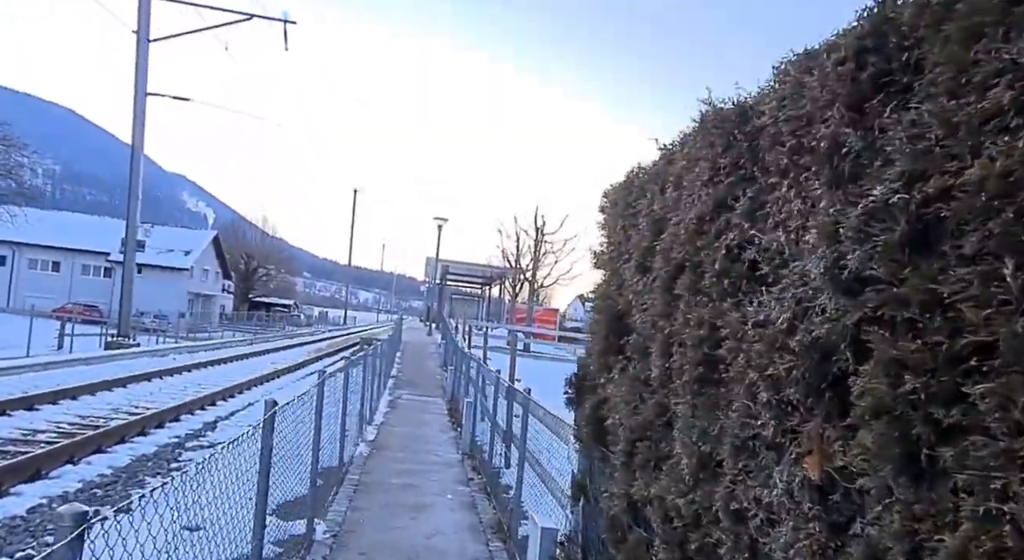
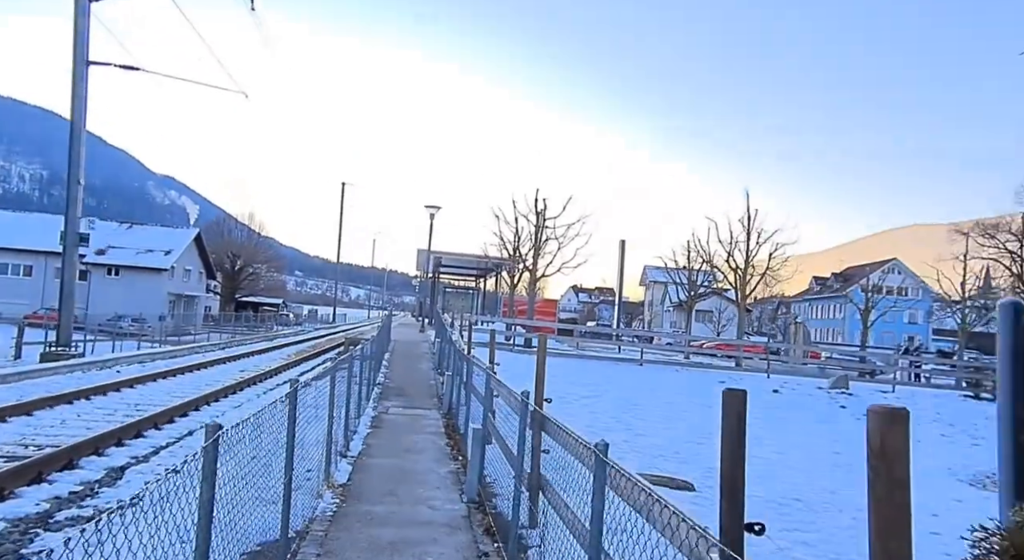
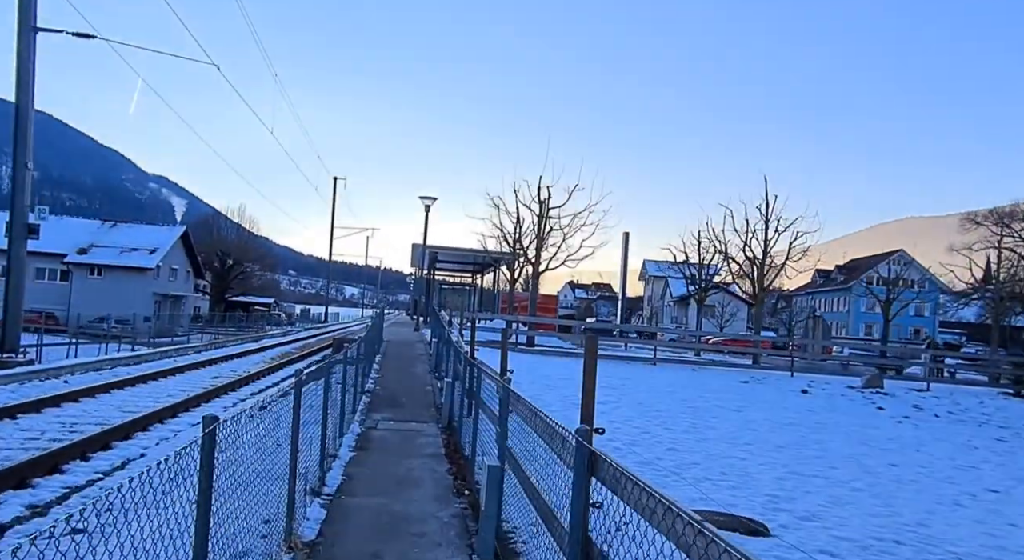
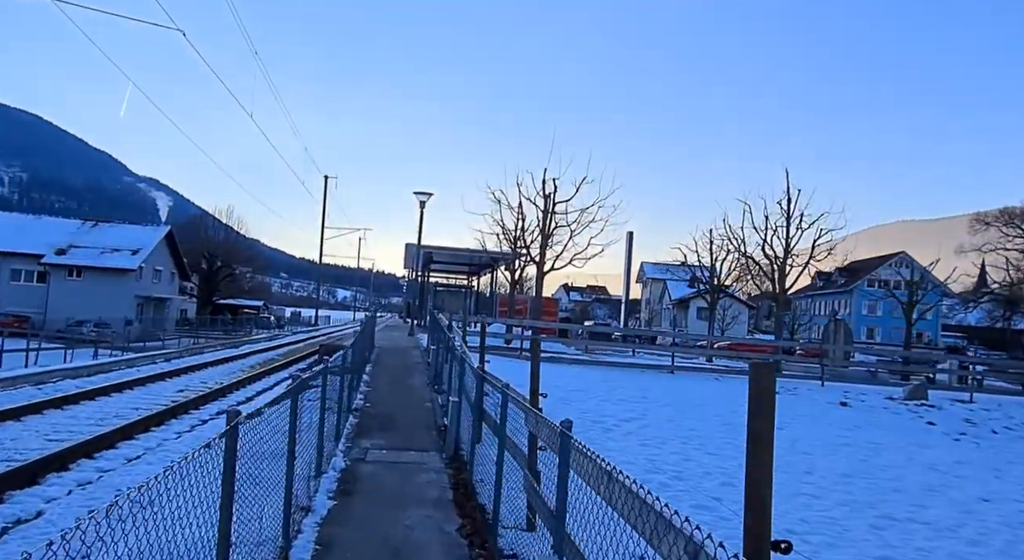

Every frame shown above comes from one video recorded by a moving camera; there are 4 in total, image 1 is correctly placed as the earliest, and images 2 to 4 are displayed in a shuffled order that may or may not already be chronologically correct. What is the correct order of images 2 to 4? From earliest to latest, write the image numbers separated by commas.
2, 3, 4
